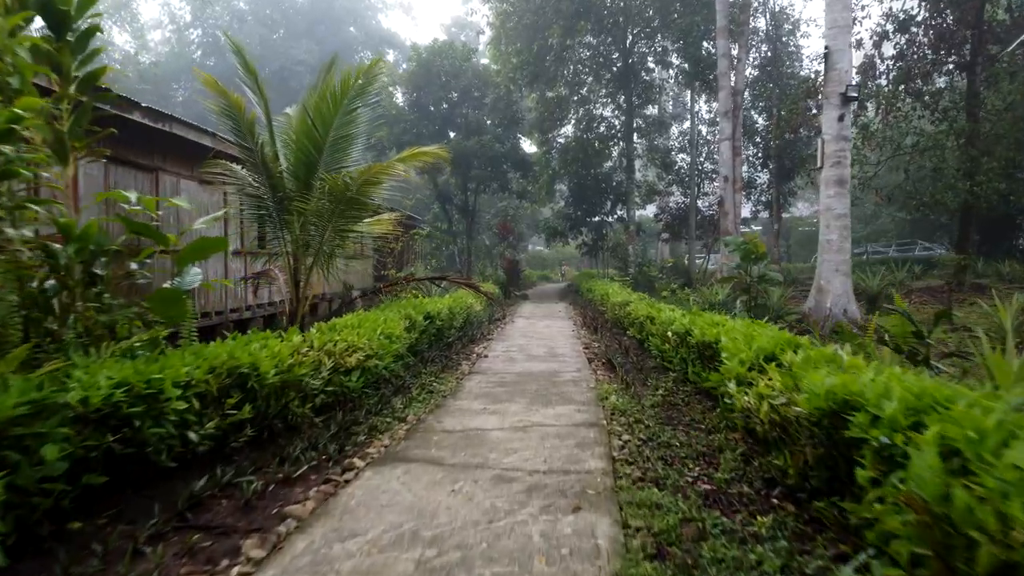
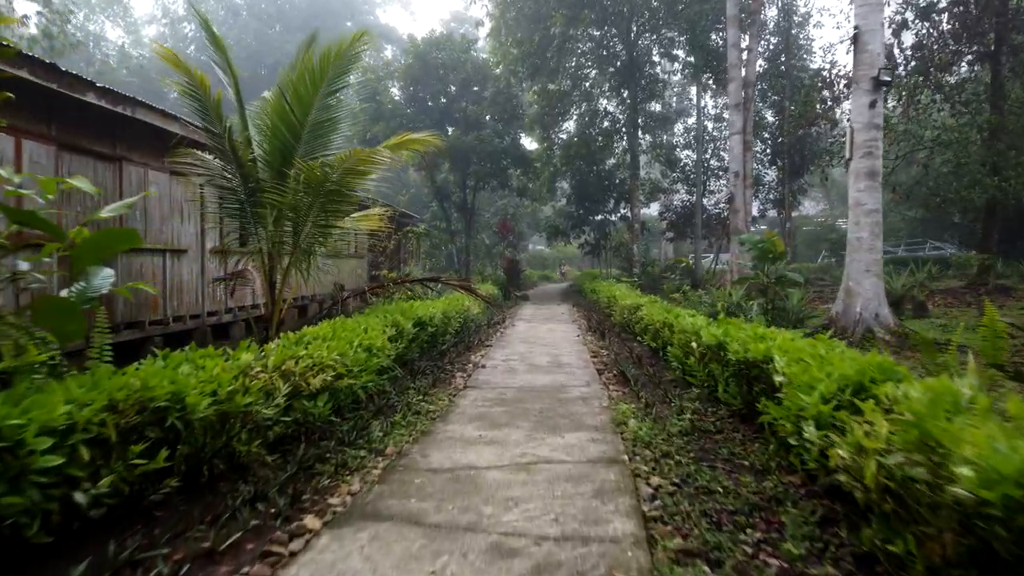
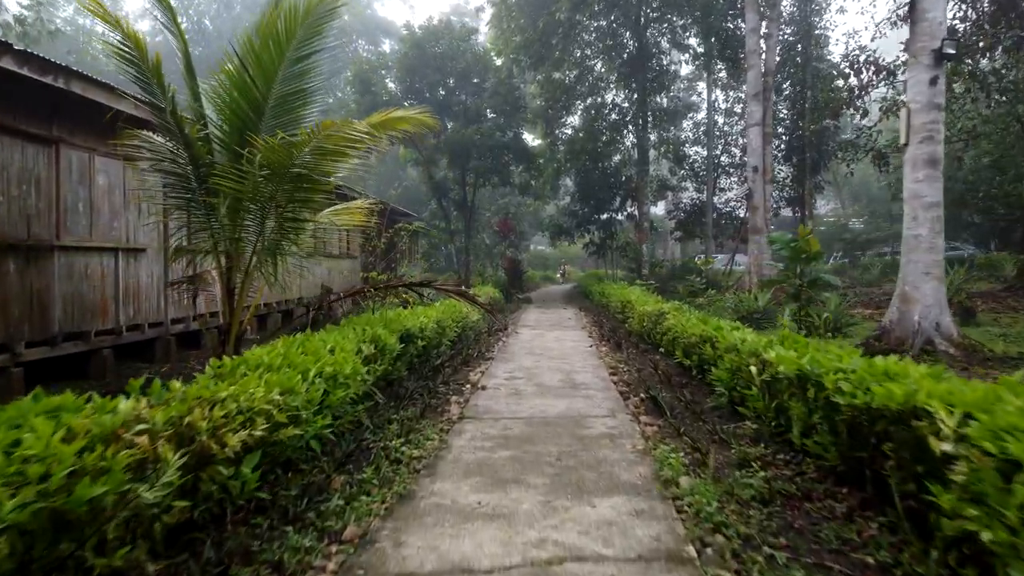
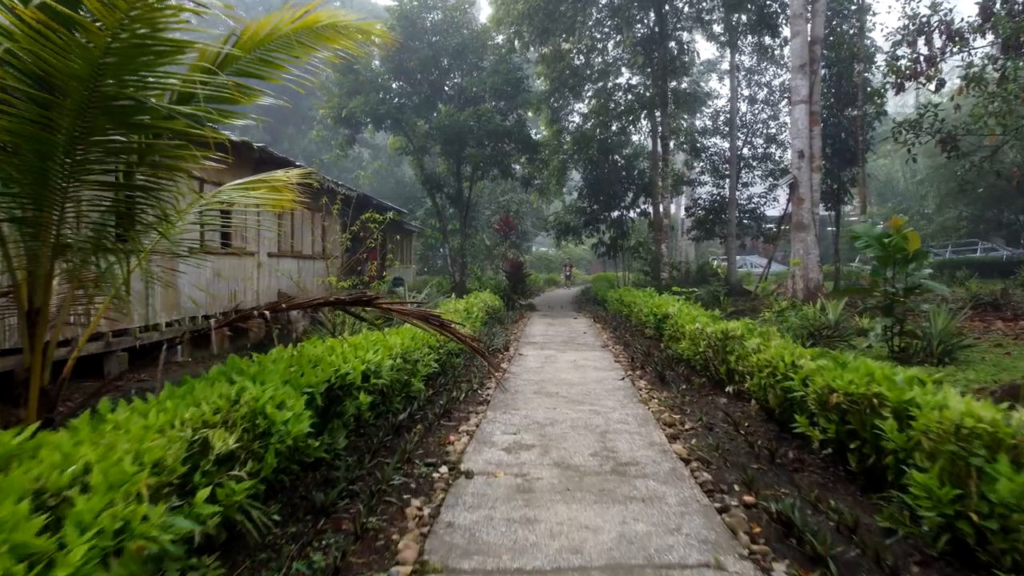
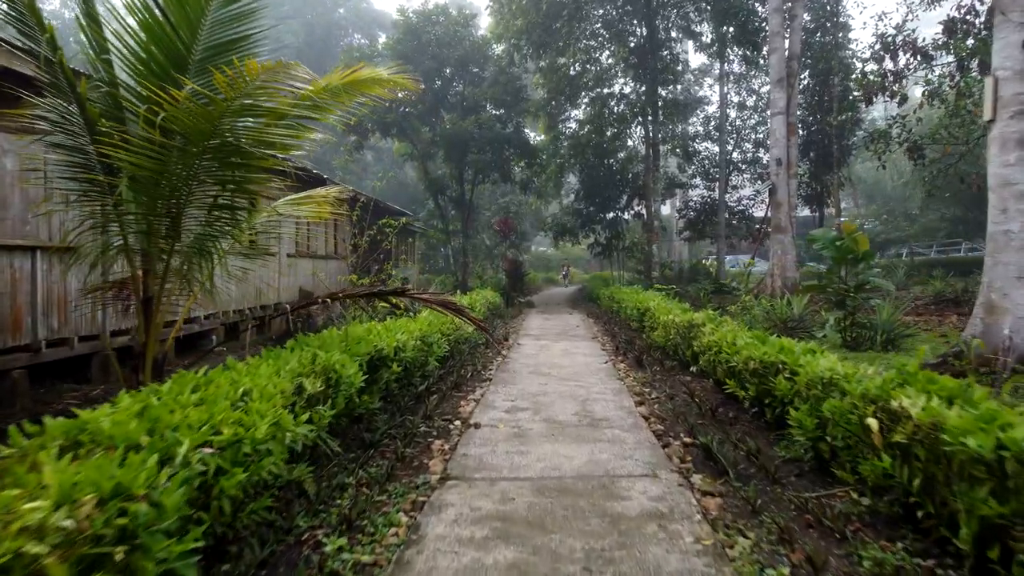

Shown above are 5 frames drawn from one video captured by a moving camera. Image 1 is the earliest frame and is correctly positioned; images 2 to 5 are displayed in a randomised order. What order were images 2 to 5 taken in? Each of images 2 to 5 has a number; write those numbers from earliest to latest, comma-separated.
2, 3, 5, 4
